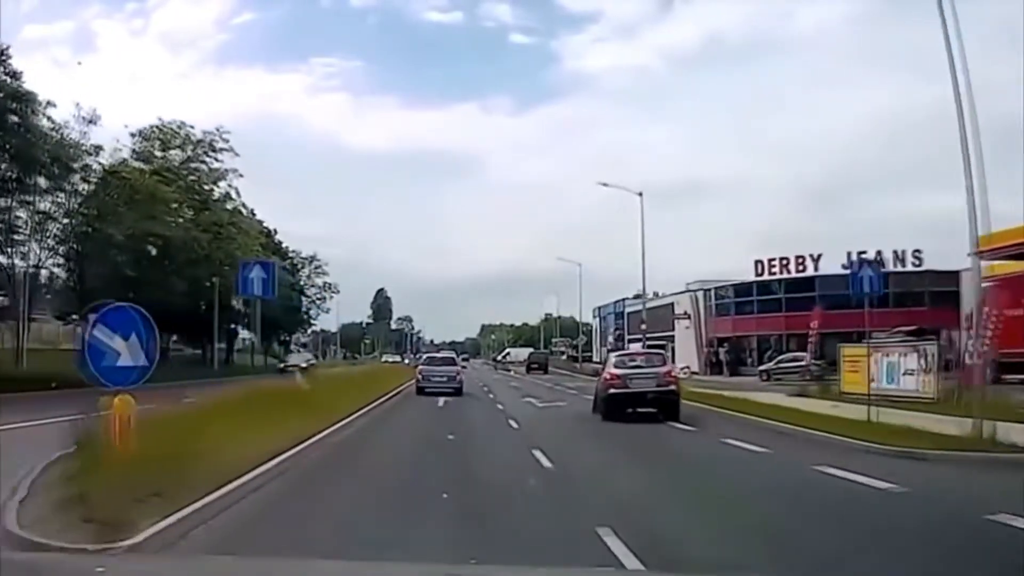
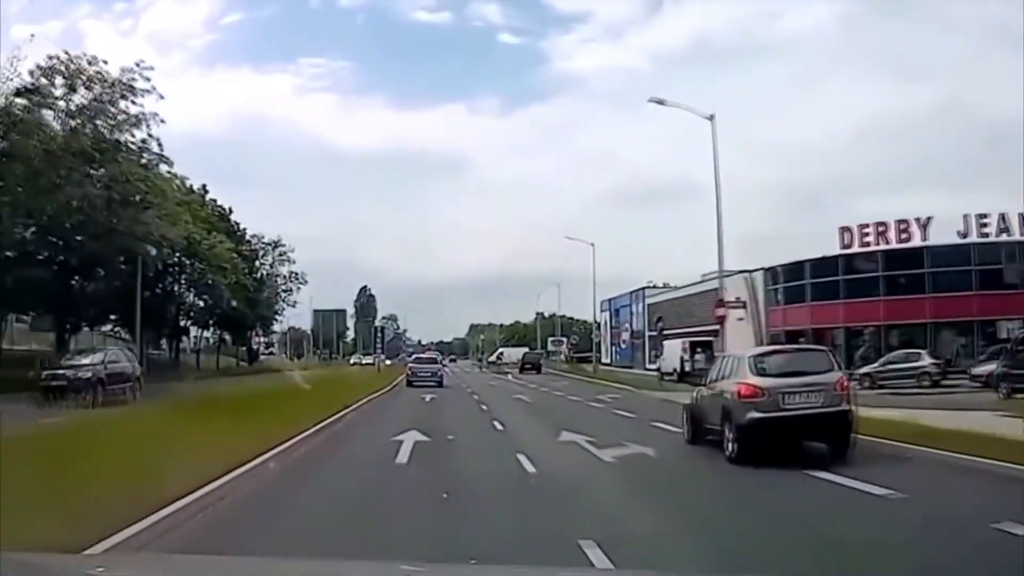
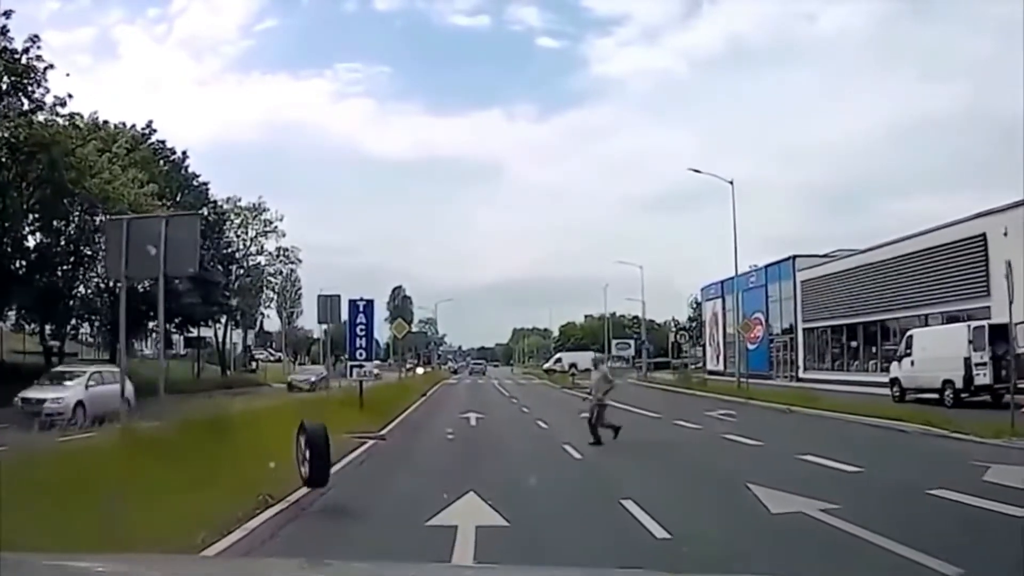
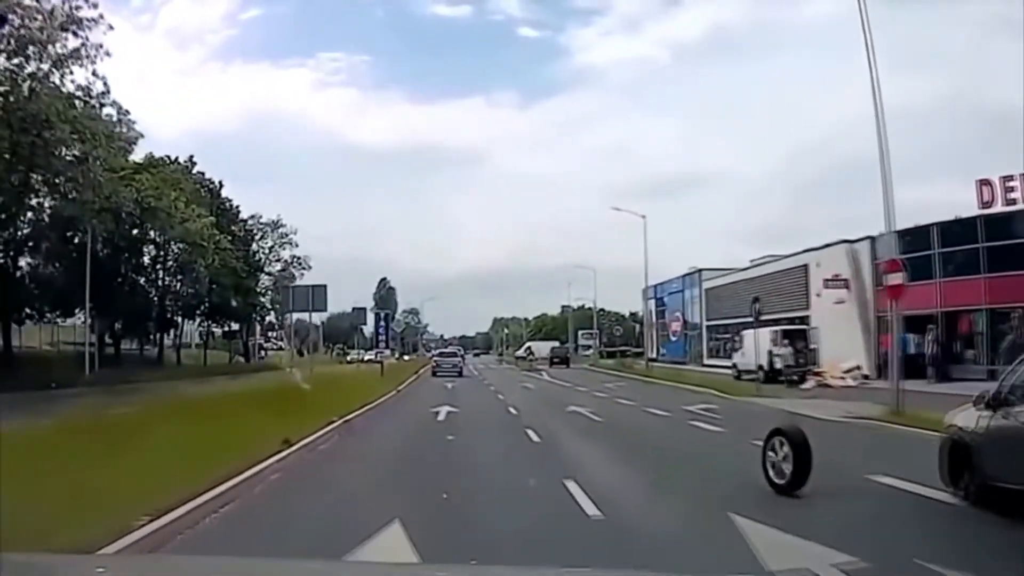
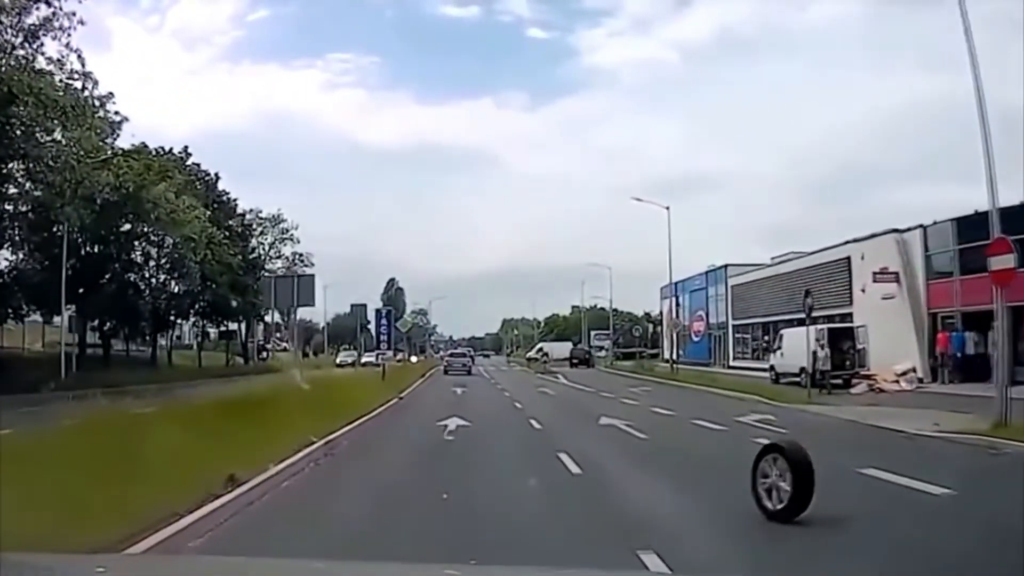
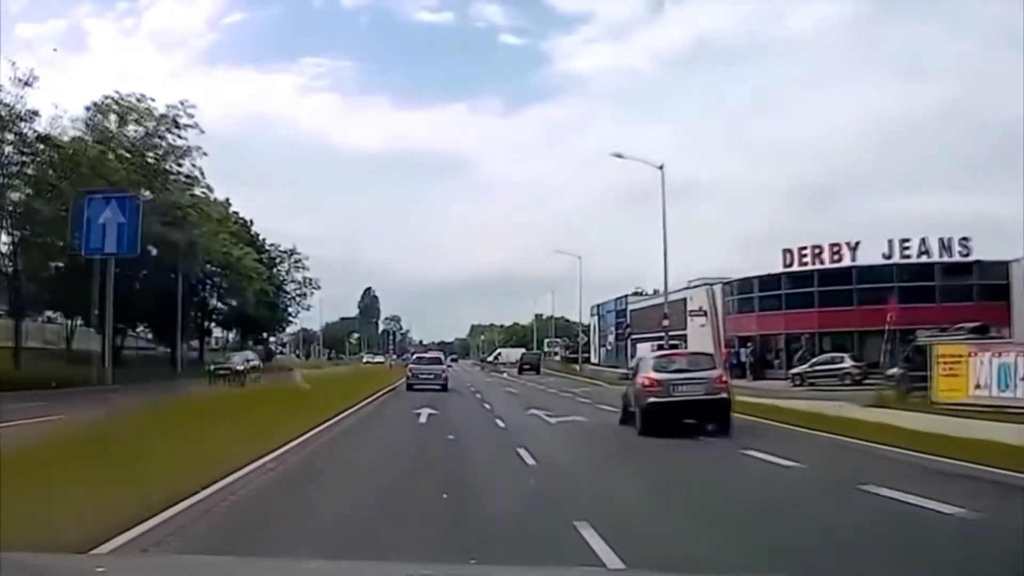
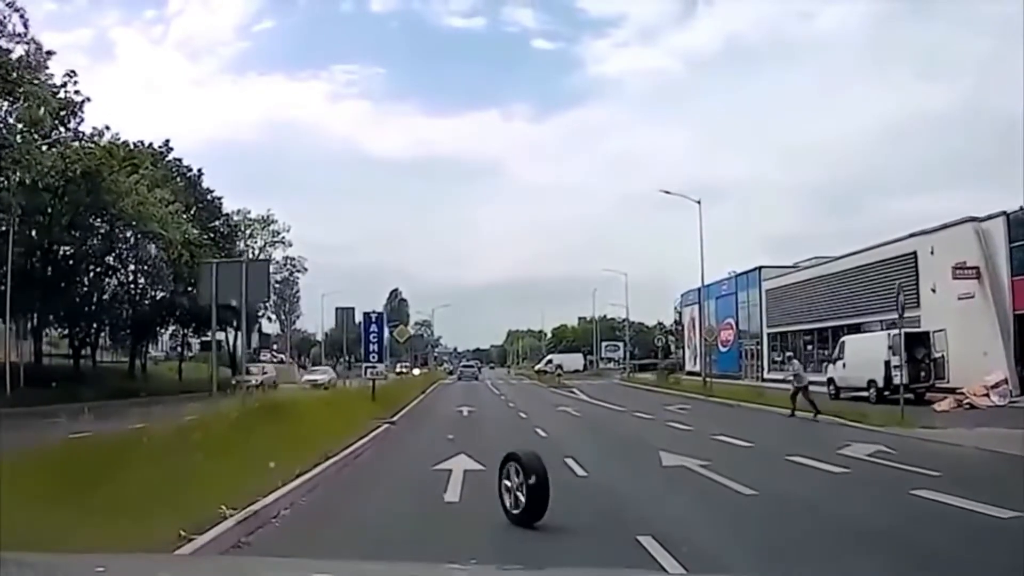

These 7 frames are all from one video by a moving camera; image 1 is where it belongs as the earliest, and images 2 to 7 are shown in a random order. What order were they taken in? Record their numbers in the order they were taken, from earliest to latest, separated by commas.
6, 2, 4, 5, 7, 3
